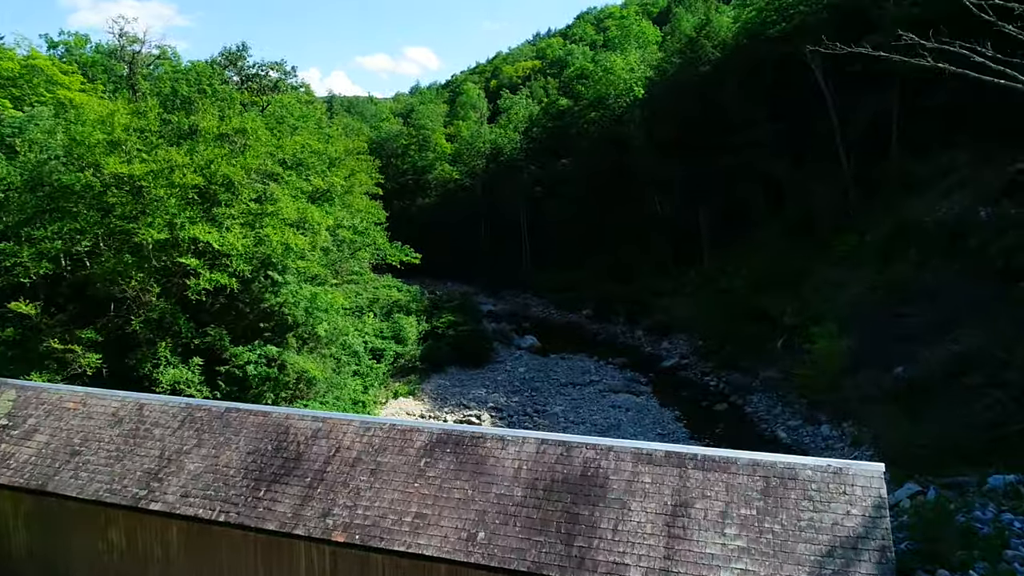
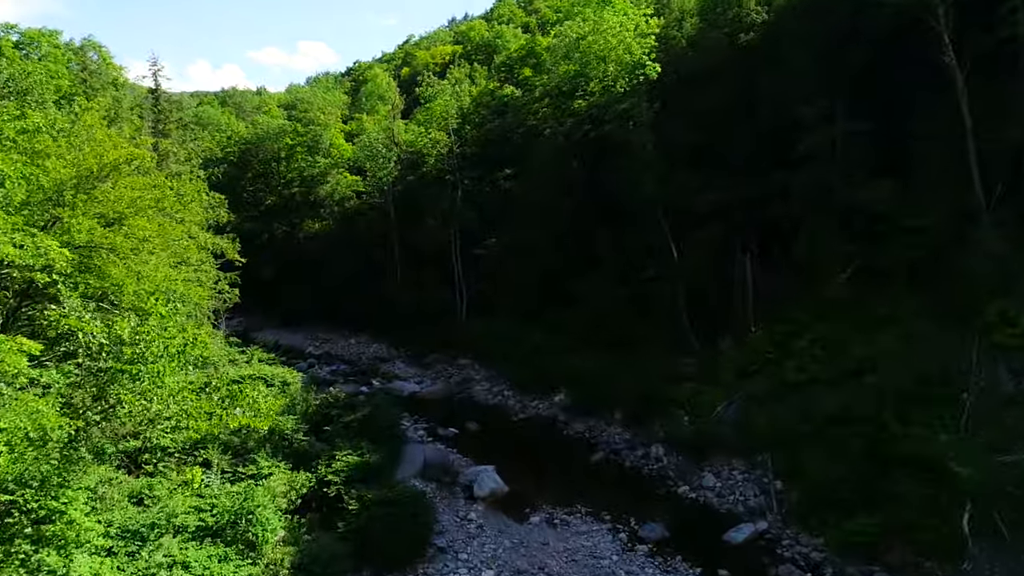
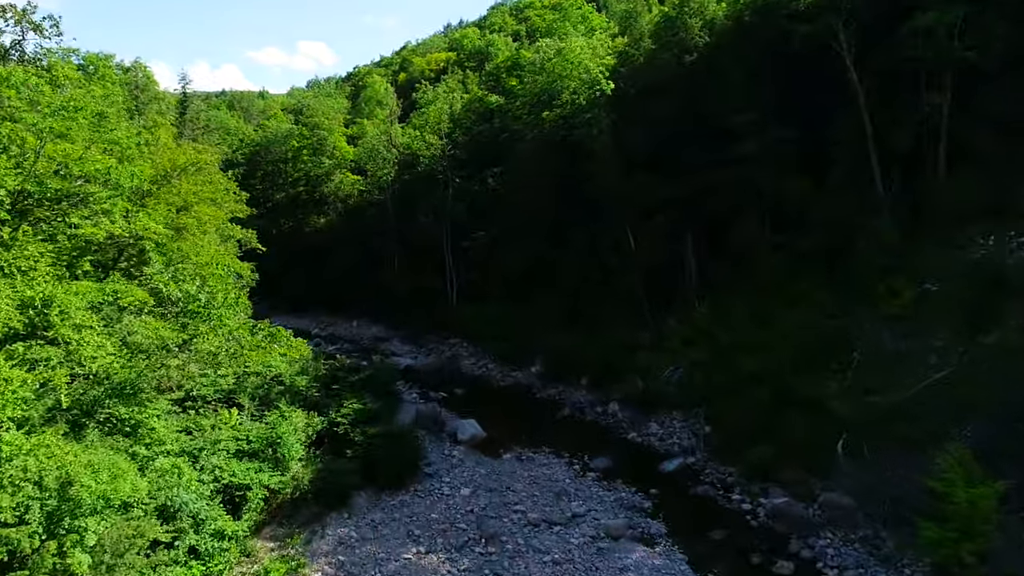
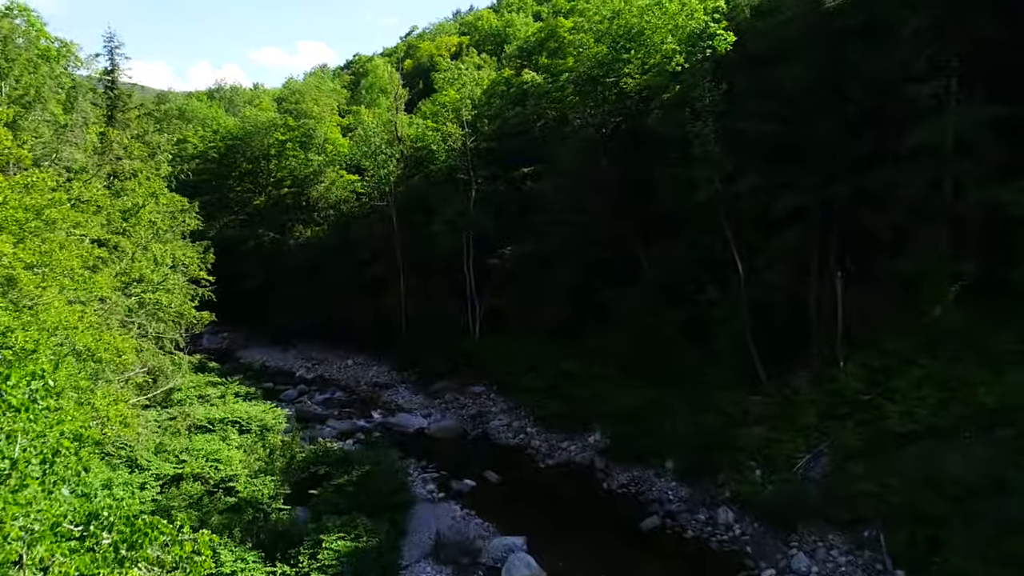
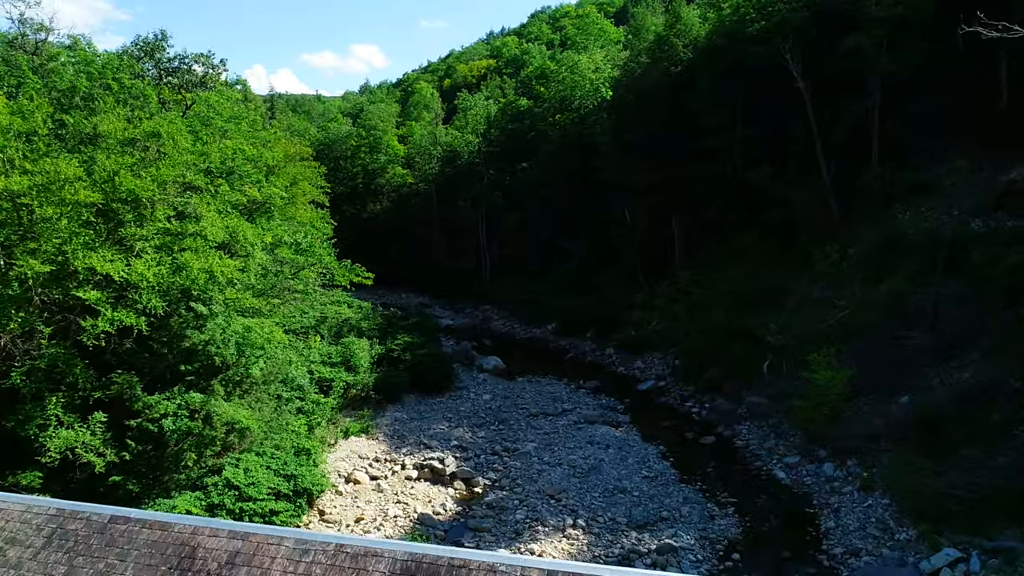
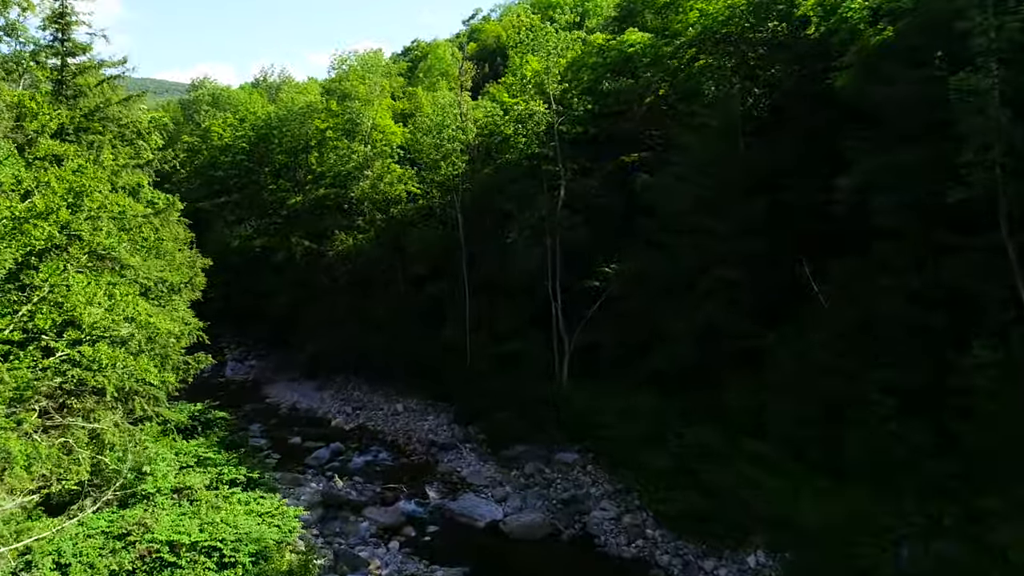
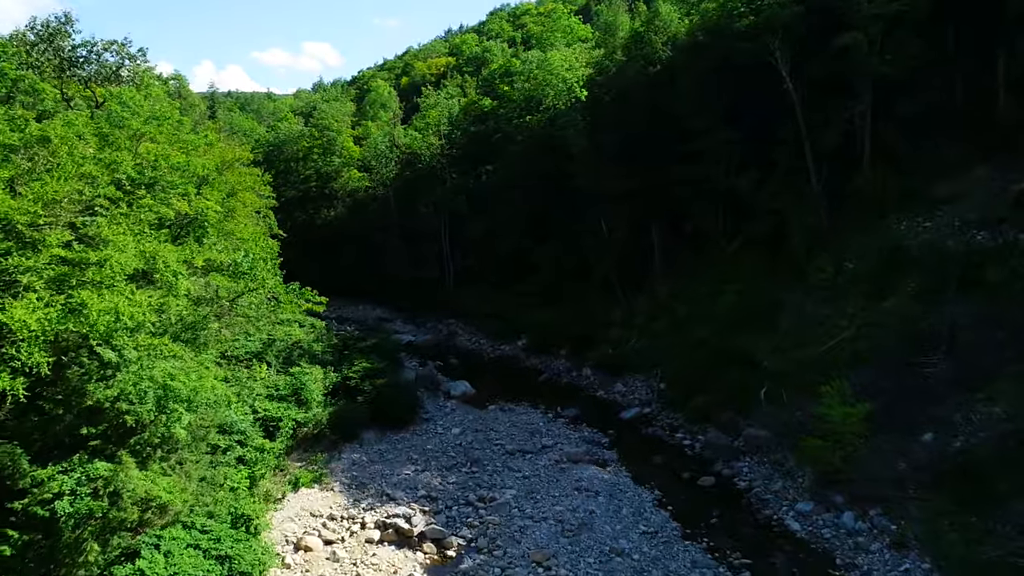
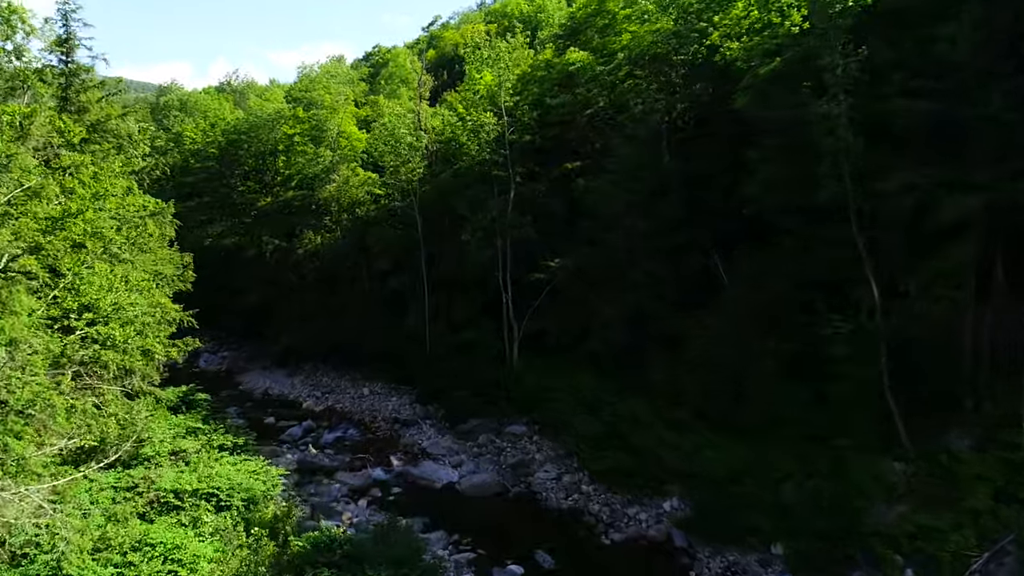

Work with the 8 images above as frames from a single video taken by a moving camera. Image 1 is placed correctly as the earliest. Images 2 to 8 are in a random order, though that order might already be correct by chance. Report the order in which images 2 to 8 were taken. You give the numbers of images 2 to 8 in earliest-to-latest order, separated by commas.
5, 7, 3, 2, 4, 8, 6
